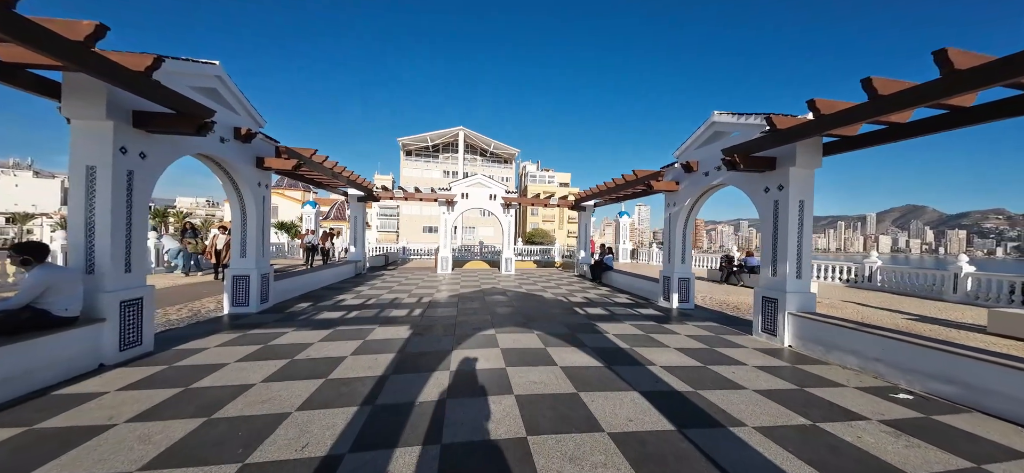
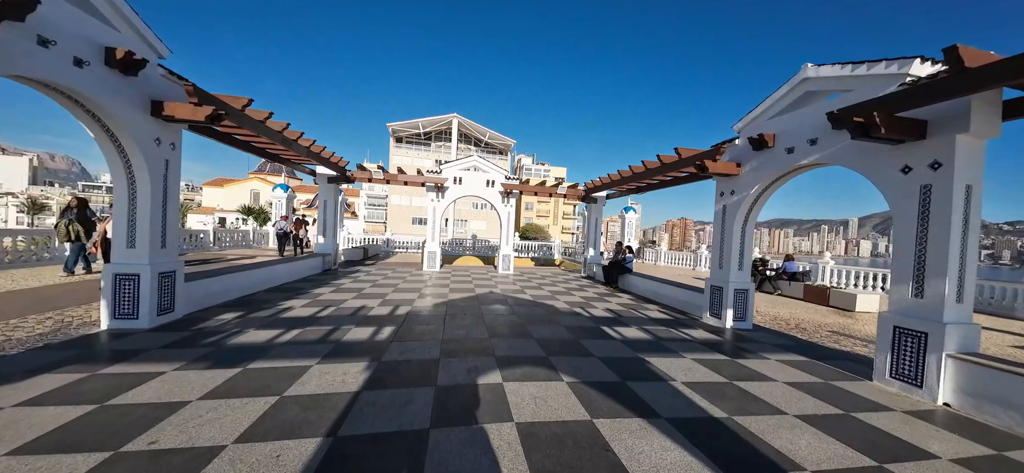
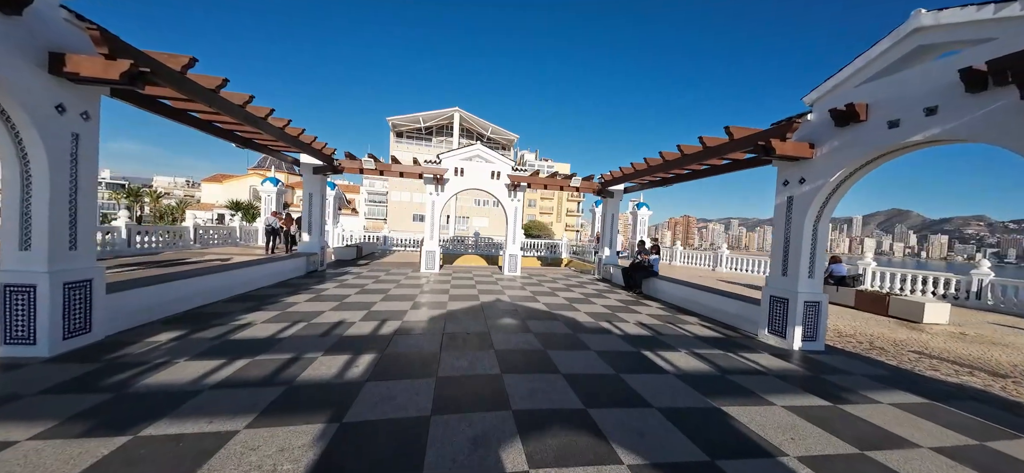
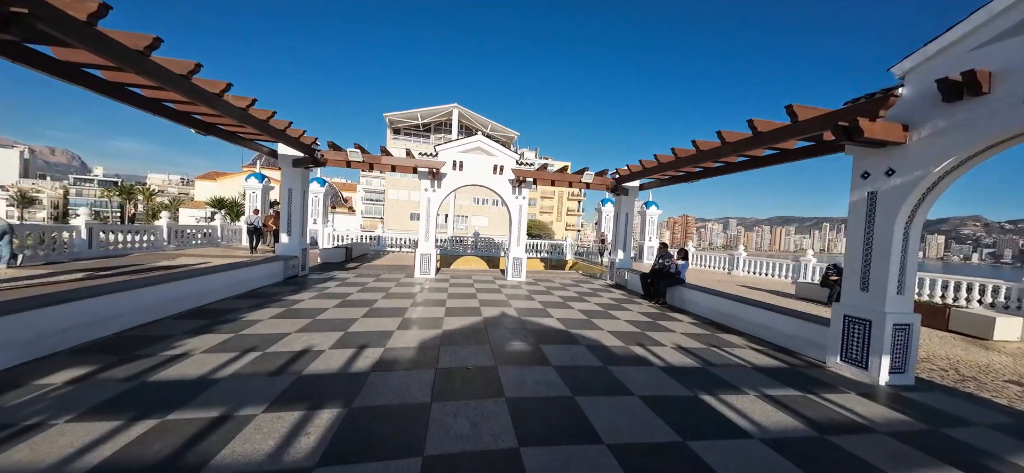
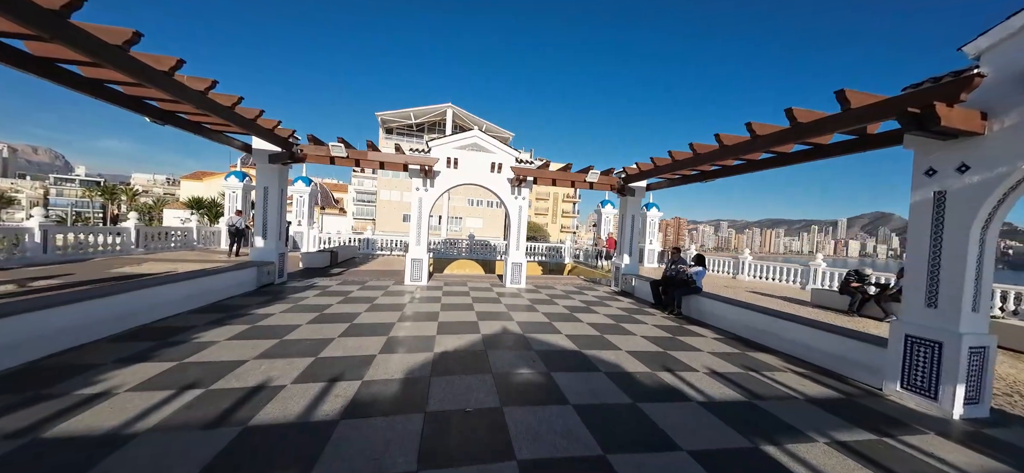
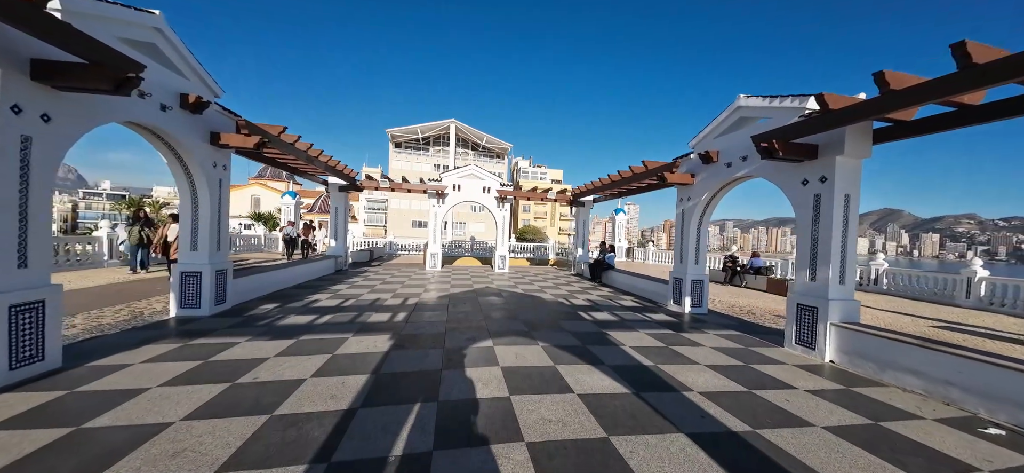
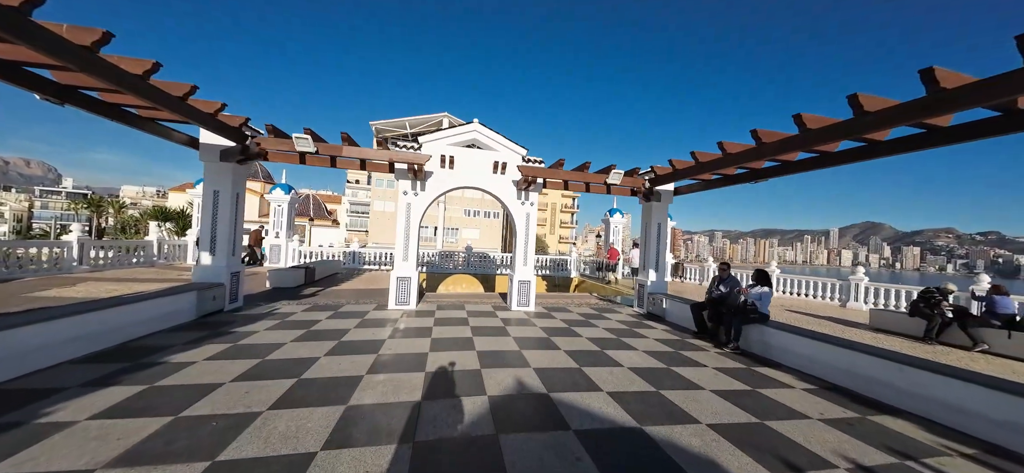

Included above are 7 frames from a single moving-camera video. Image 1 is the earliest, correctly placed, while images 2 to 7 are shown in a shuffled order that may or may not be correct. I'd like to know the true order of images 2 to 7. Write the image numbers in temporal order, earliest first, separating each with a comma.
6, 2, 3, 4, 5, 7
